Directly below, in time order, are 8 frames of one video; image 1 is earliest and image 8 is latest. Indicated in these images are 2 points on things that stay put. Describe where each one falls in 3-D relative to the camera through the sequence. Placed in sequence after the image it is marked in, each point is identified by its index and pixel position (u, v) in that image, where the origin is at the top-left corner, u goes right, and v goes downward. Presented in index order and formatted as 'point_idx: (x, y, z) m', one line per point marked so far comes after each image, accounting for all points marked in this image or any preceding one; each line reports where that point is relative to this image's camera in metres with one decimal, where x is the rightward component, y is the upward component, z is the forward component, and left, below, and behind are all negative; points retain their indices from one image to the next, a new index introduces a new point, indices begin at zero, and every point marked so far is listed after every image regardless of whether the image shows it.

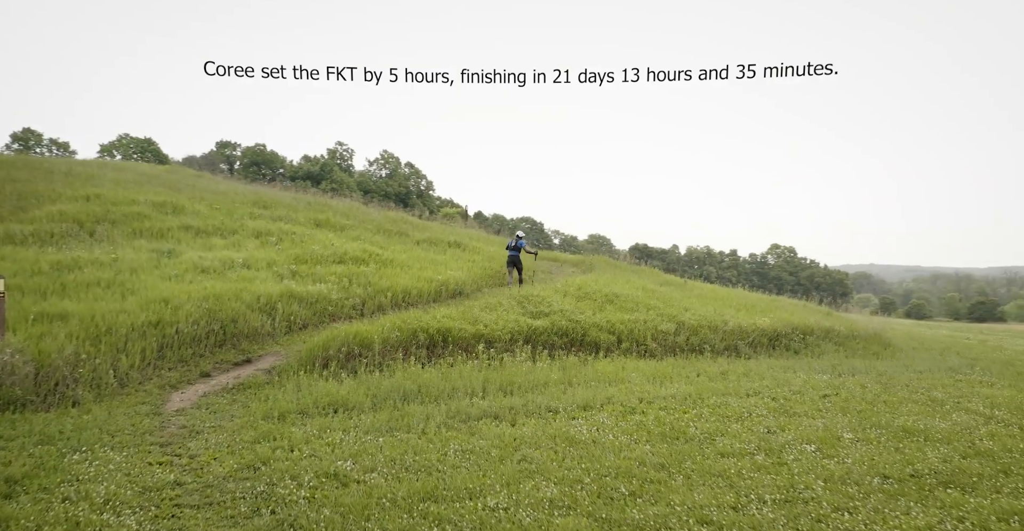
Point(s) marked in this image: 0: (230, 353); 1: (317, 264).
0: (-5.1, -1.6, +10.0) m
1: (-5.0, +0.1, +14.2) m
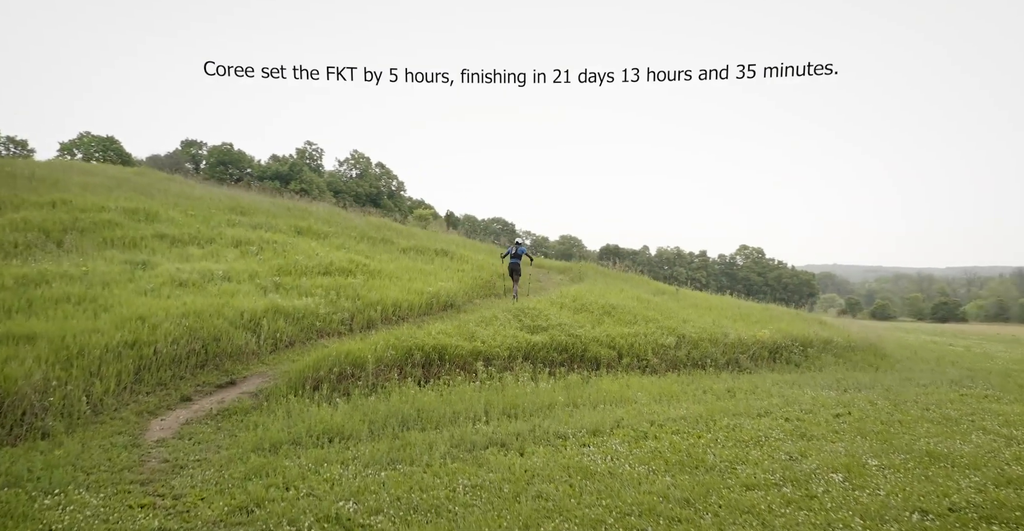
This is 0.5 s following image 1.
0: (-5.1, -1.9, +9.5) m
1: (-5.2, -0.2, +13.7) m
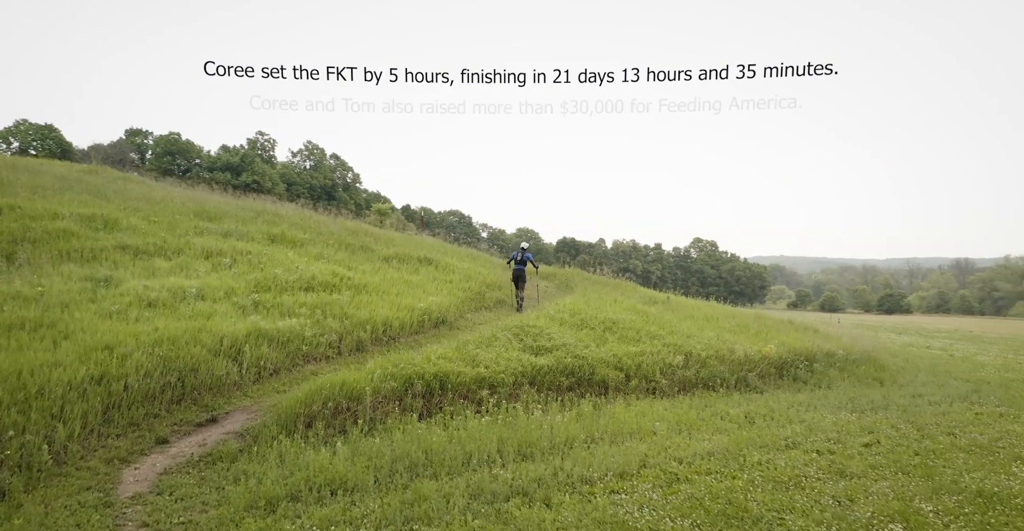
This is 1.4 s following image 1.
0: (-5.0, -2.3, +8.6) m
1: (-5.3, -0.6, +12.8) m
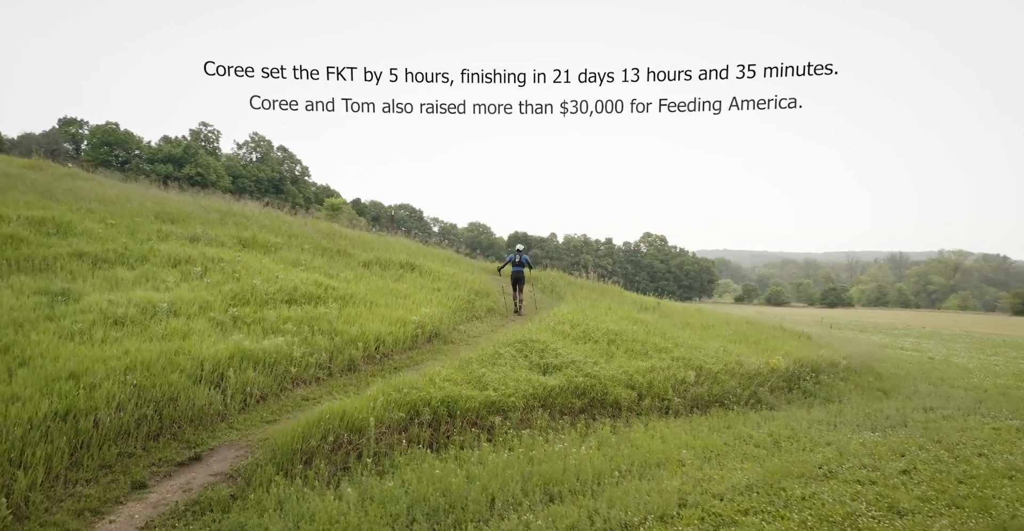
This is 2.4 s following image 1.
0: (-4.7, -2.5, +7.7) m
1: (-5.3, -0.8, +11.8) m
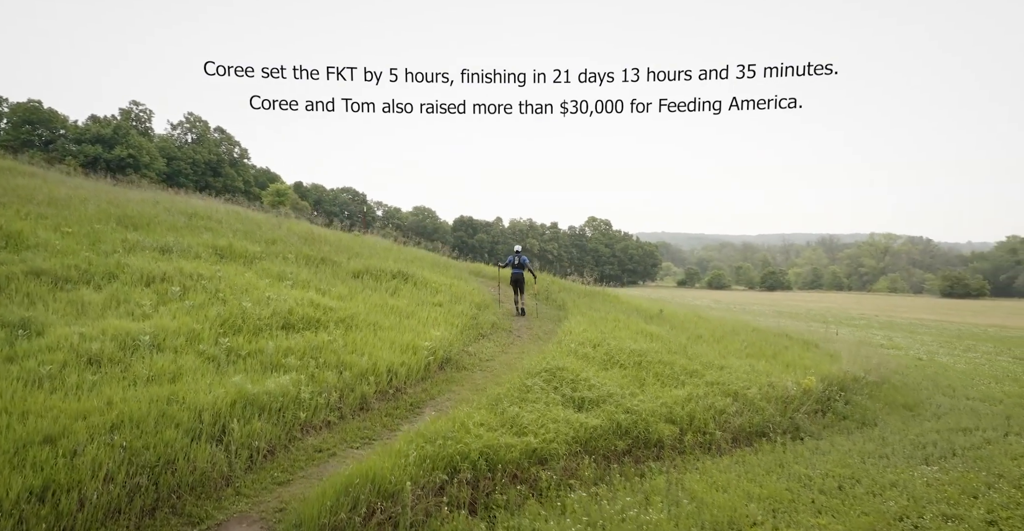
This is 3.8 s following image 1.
0: (-4.0, -3.0, +6.6) m
1: (-4.9, -1.3, +10.6) m
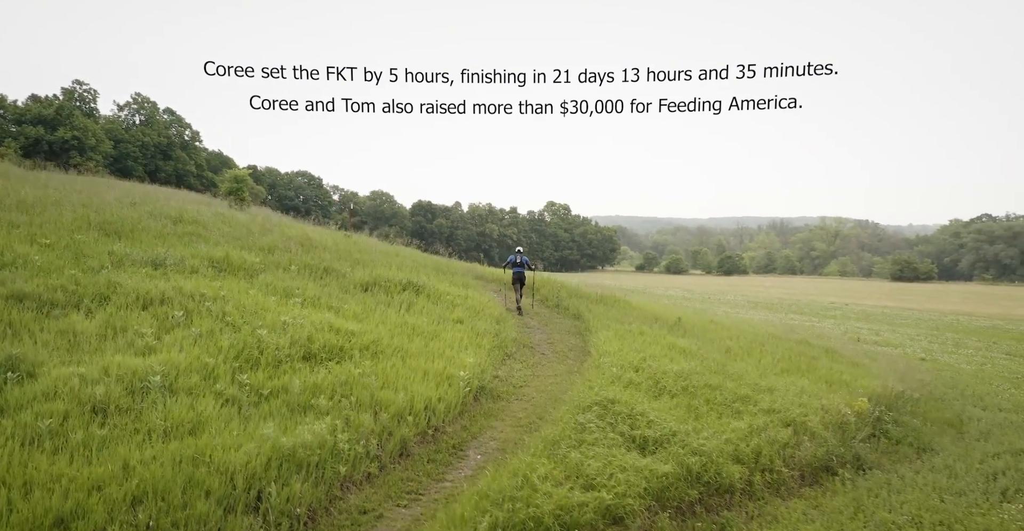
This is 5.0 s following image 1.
0: (-3.0, -3.6, +5.6) m
1: (-4.1, -1.8, +9.6) m
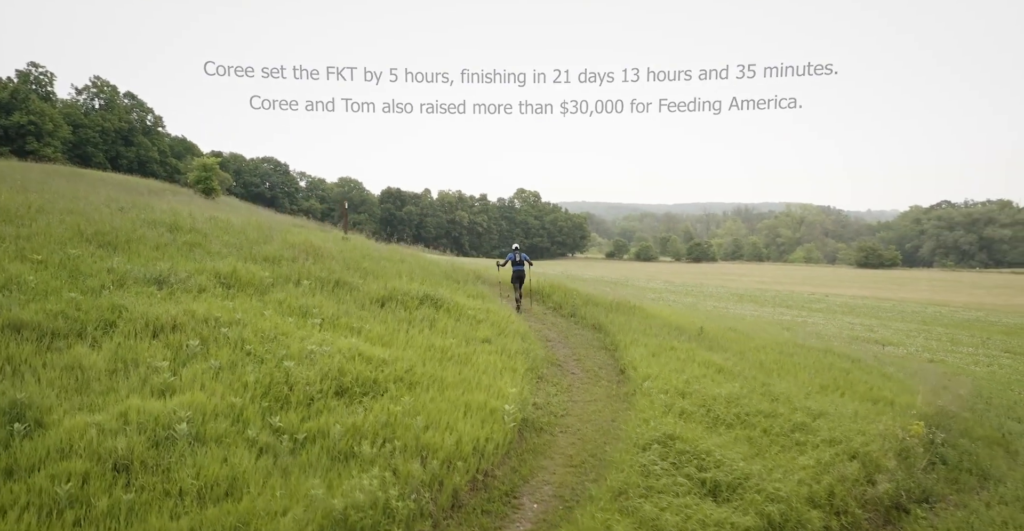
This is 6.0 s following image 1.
0: (-2.1, -4.1, +4.9) m
1: (-3.2, -2.2, +8.8) m
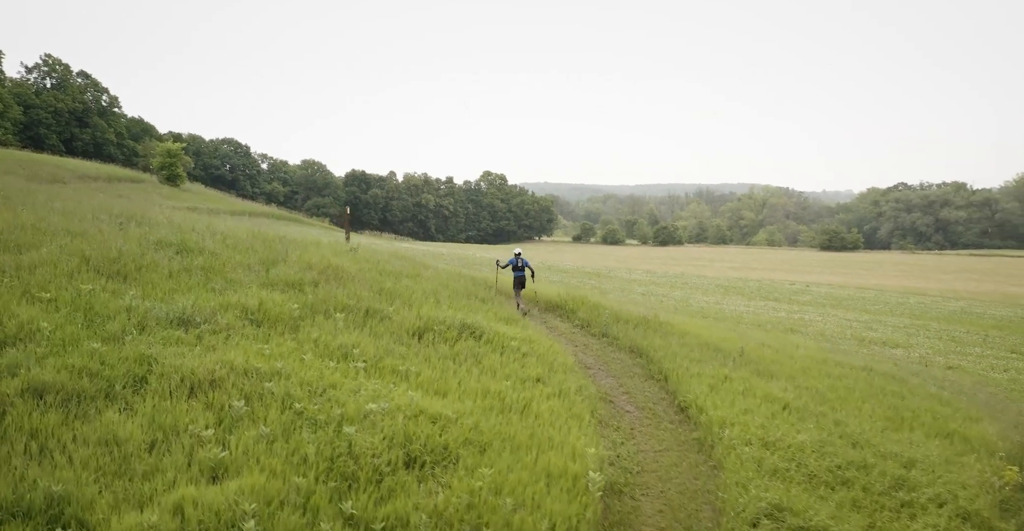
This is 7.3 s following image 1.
0: (-0.6, -5.0, +4.0) m
1: (-1.9, -3.1, +7.9) m
